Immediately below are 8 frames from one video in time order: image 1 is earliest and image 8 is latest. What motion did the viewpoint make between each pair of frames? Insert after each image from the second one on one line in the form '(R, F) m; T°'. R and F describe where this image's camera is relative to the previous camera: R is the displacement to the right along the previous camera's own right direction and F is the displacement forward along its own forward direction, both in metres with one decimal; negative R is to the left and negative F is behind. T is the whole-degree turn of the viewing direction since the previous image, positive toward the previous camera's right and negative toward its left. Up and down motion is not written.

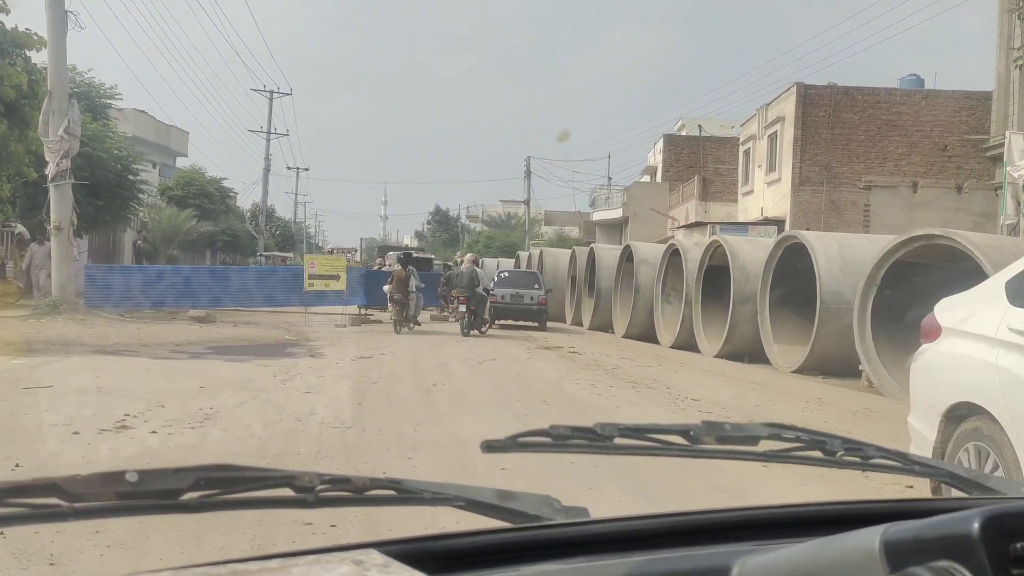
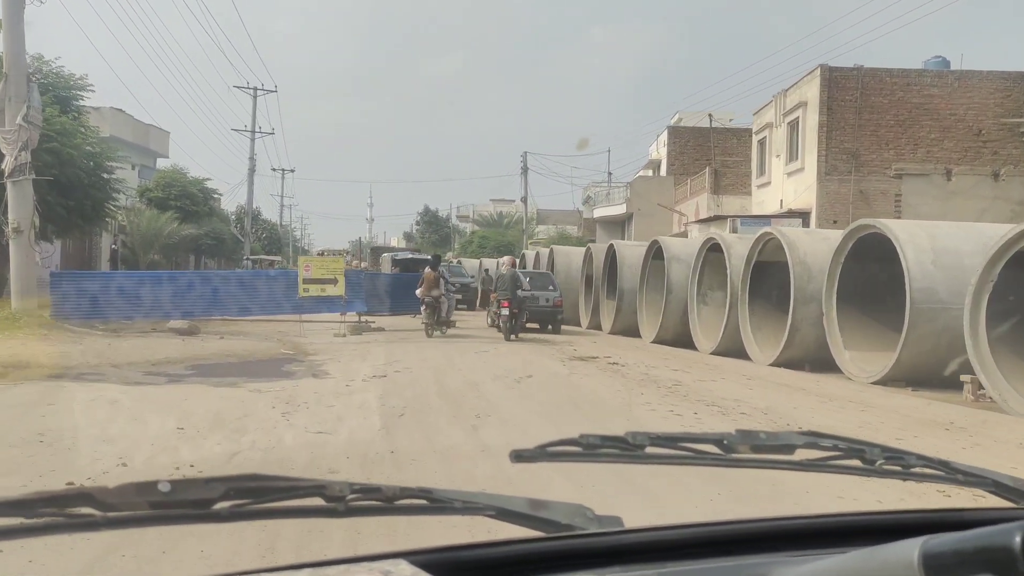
(-0.4, +1.2) m; +1°
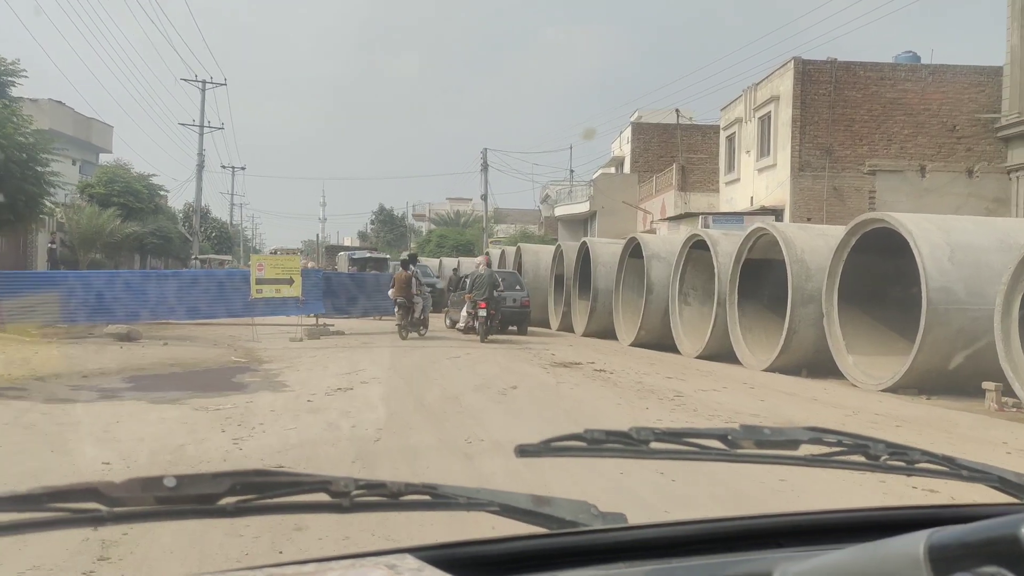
(-0.2, +0.7) m; +3°
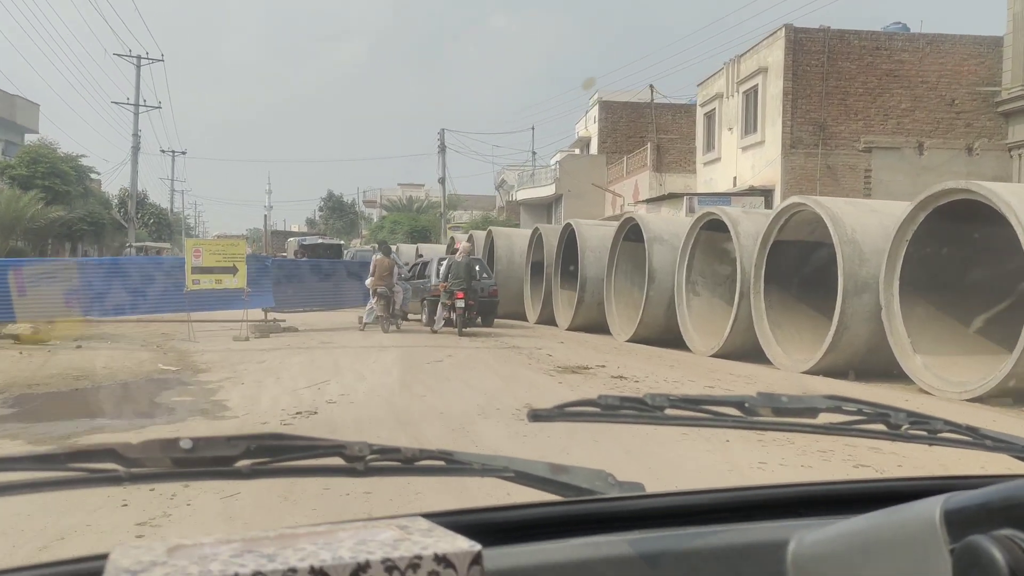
(-0.3, +1.3) m; +3°
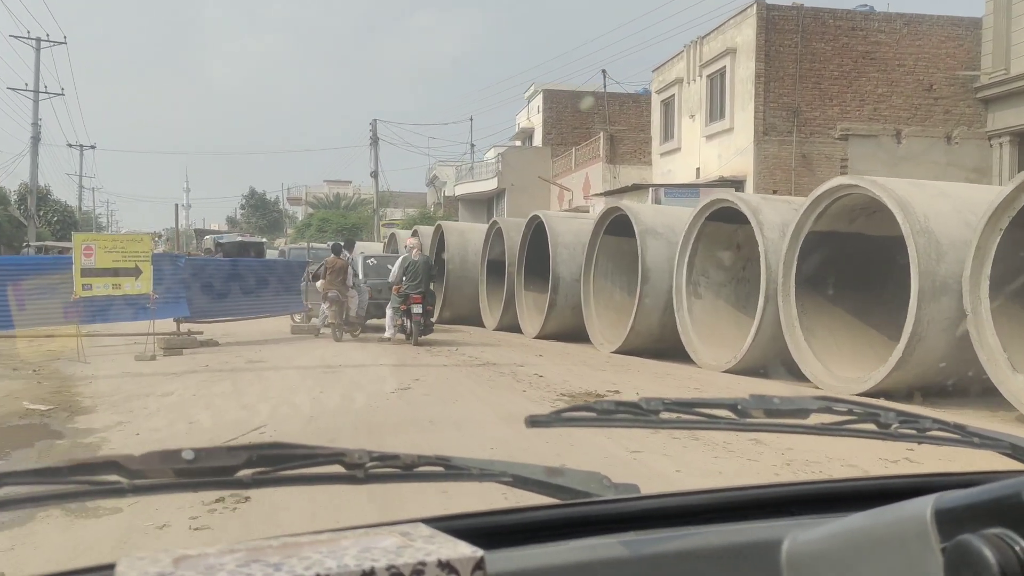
(-0.3, +1.4) m; +5°
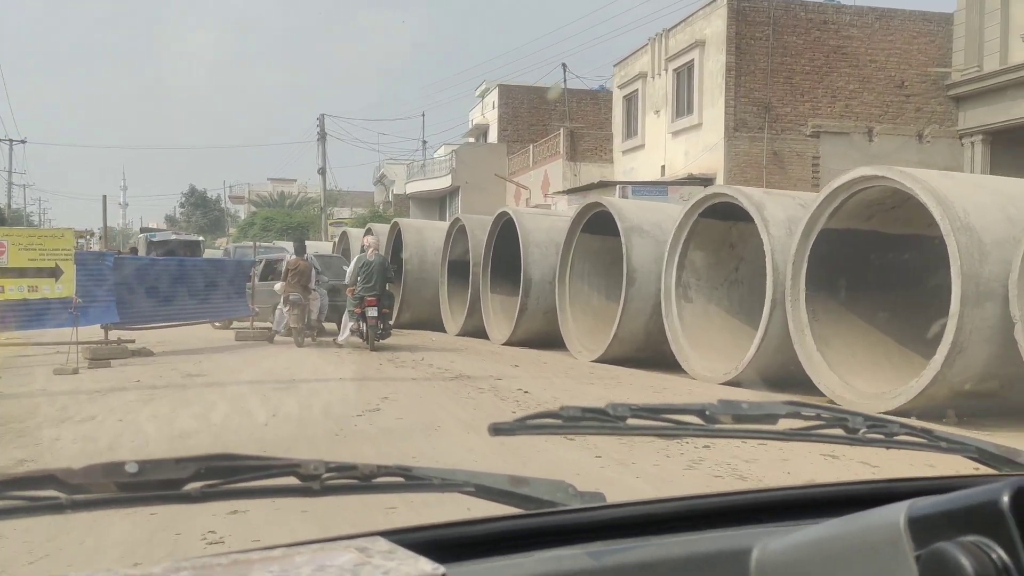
(-0.2, +0.7) m; +3°
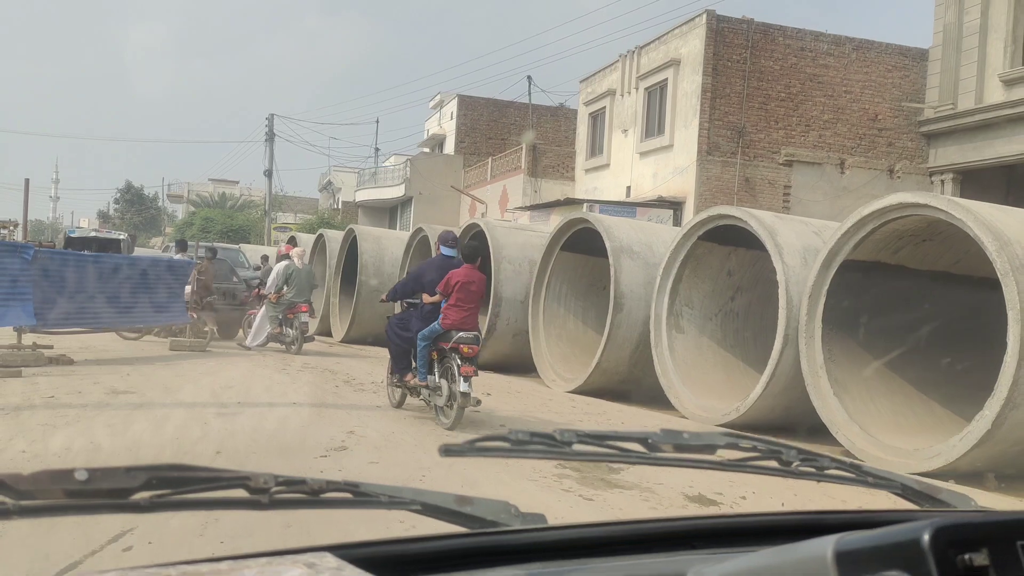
(-0.2, +0.6) m; +4°
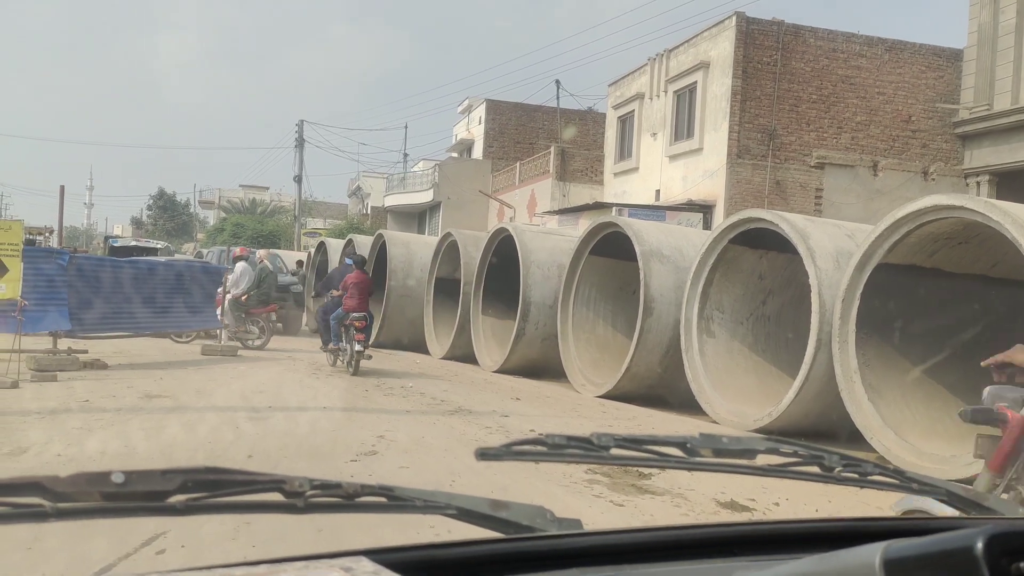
(0.0, 0.0) m; -2°
